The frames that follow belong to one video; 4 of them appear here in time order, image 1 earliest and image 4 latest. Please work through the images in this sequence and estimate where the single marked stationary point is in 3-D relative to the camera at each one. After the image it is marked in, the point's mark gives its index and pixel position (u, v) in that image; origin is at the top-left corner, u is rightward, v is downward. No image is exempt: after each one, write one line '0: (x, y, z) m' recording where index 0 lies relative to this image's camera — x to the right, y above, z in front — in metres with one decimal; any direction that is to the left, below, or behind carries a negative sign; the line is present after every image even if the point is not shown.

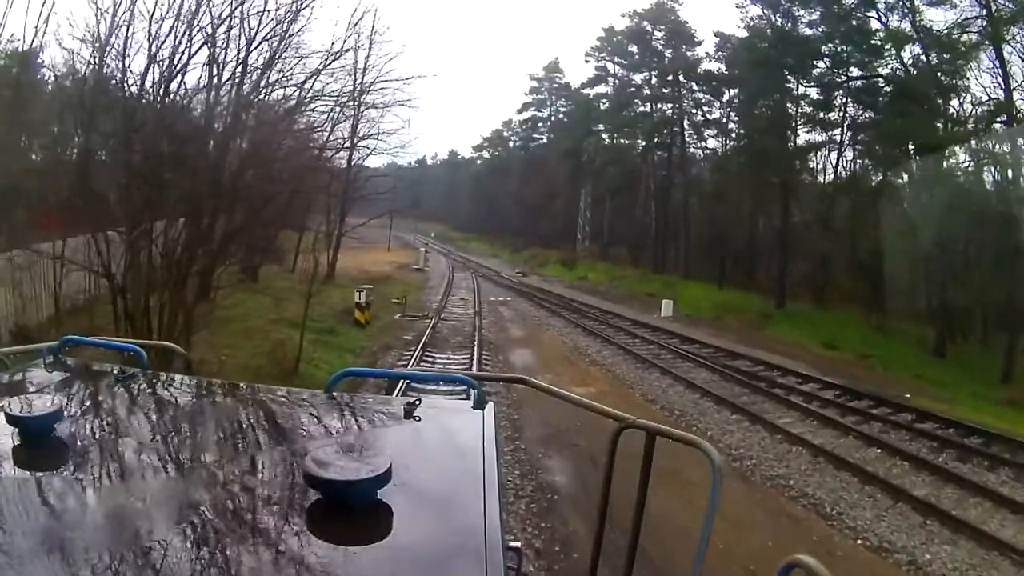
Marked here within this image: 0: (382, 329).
0: (-3.0, -1.0, +17.4) m
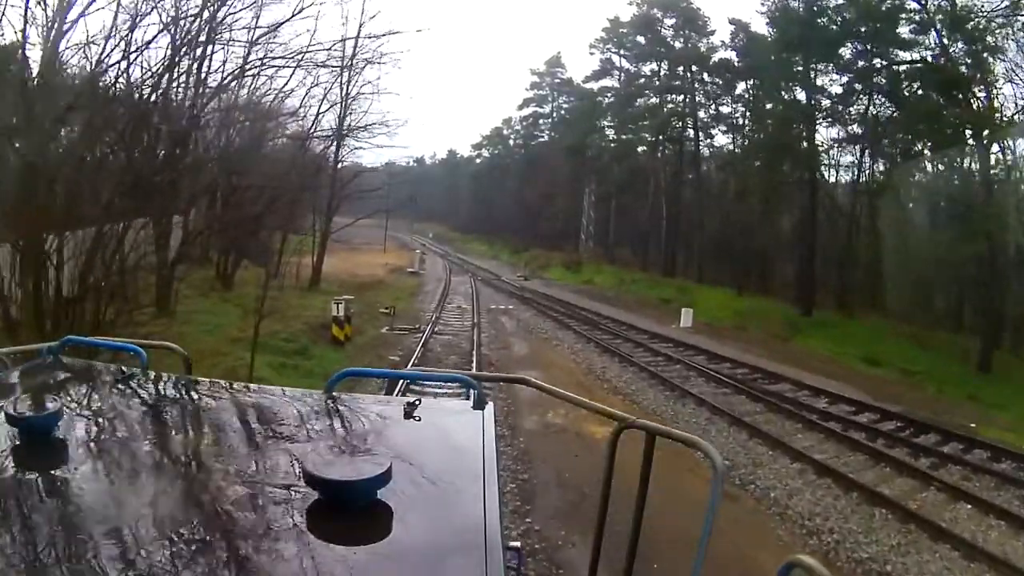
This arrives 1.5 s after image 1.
0: (-3.0, -1.1, +16.1) m
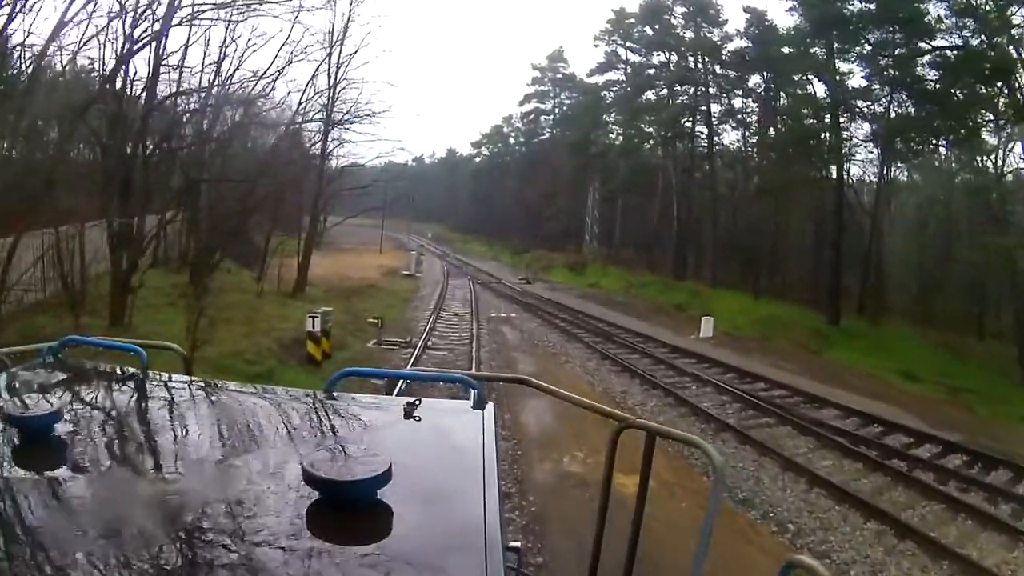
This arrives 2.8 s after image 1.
0: (-2.9, -1.2, +15.1) m
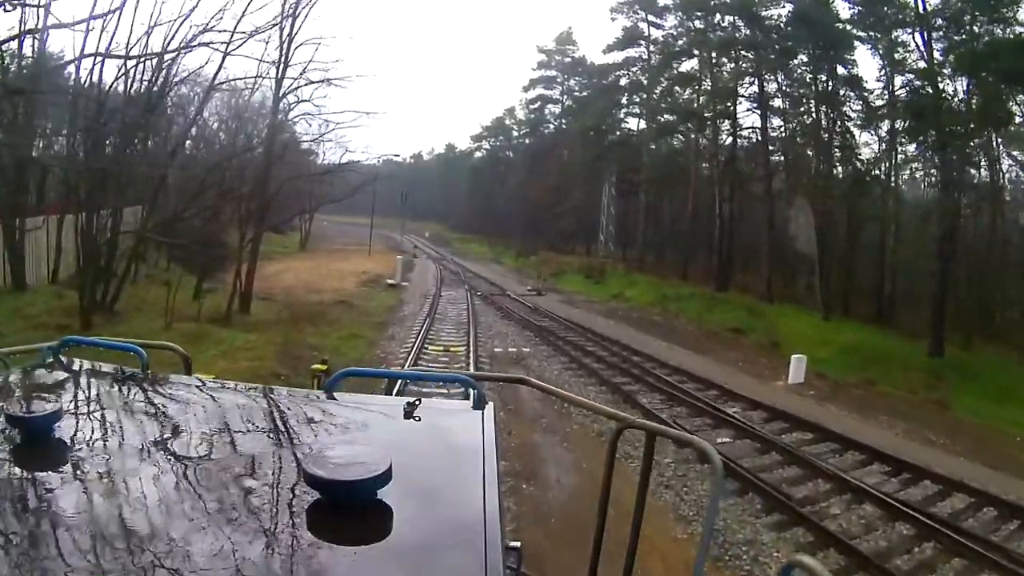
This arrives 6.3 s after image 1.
0: (-2.8, -1.4, +12.1) m
